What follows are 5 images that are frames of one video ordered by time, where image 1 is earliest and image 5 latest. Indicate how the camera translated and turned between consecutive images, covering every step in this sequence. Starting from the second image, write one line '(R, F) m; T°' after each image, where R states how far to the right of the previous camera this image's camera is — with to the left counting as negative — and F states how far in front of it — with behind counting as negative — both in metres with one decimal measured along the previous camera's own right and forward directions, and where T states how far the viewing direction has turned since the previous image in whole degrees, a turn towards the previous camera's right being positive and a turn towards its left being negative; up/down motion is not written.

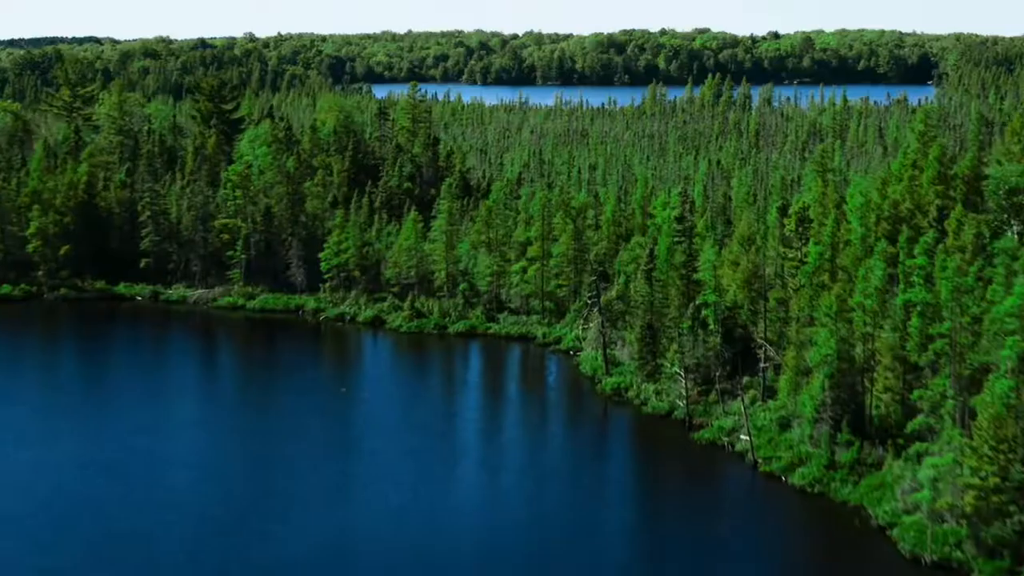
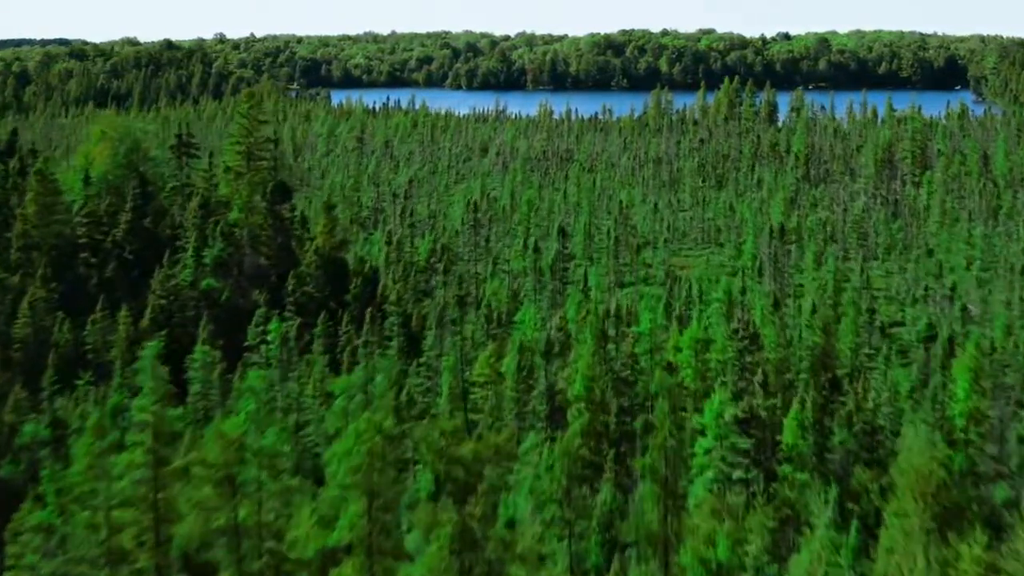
(+3.0, +47.1) m; 0°
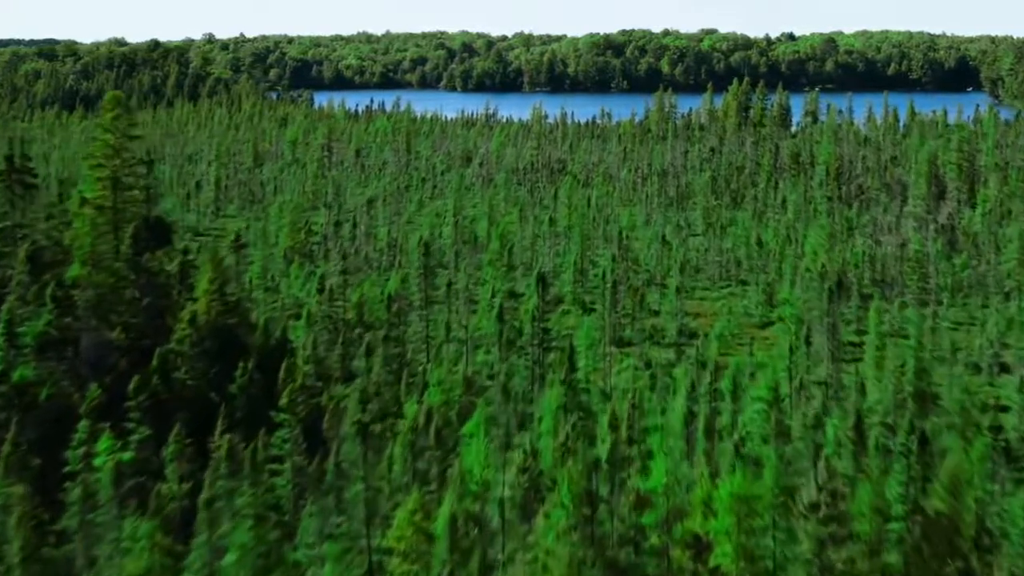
(+1.0, +16.5) m; 0°
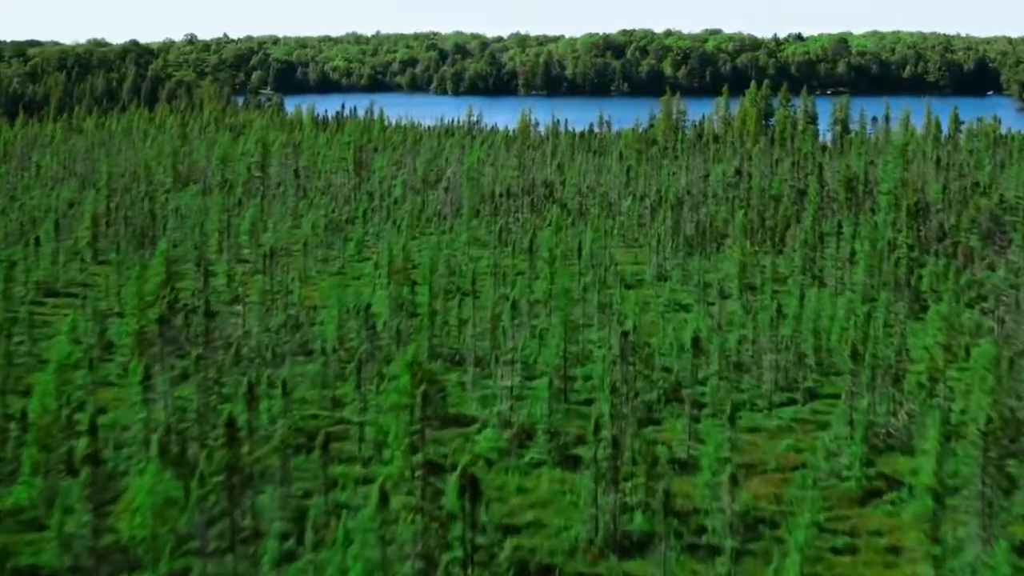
(+1.4, +25.3) m; 0°
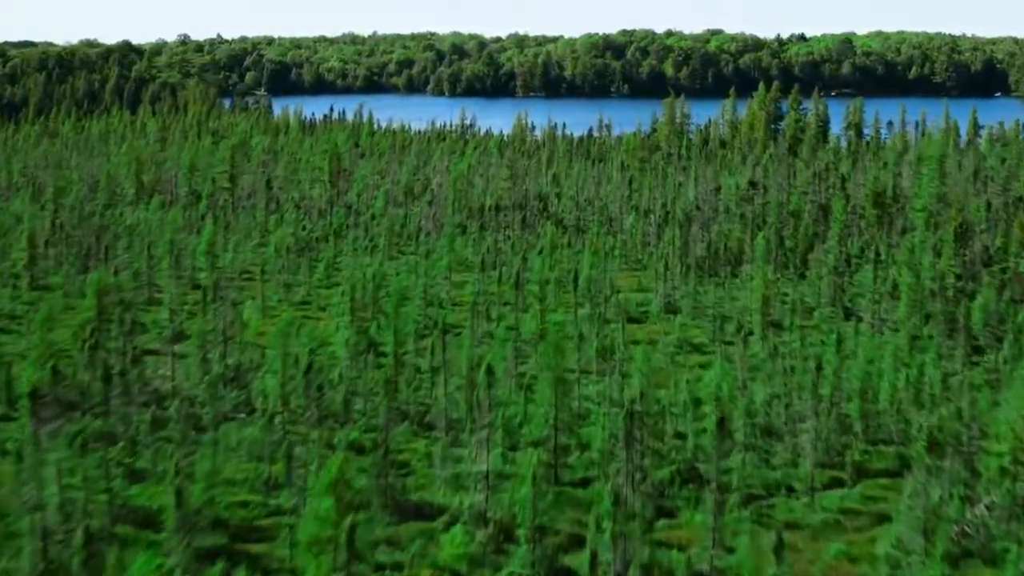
(+0.4, +9.0) m; 0°
